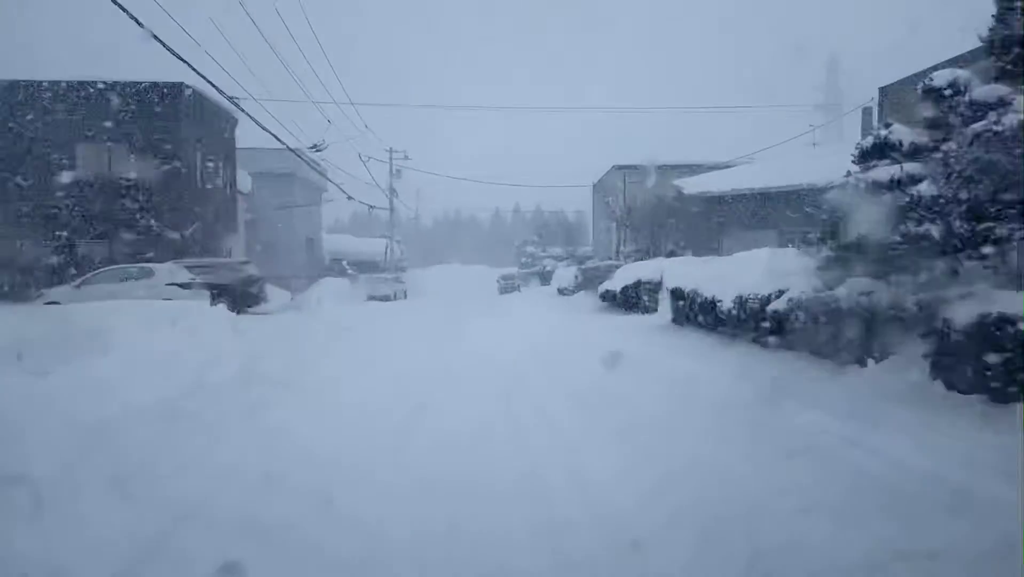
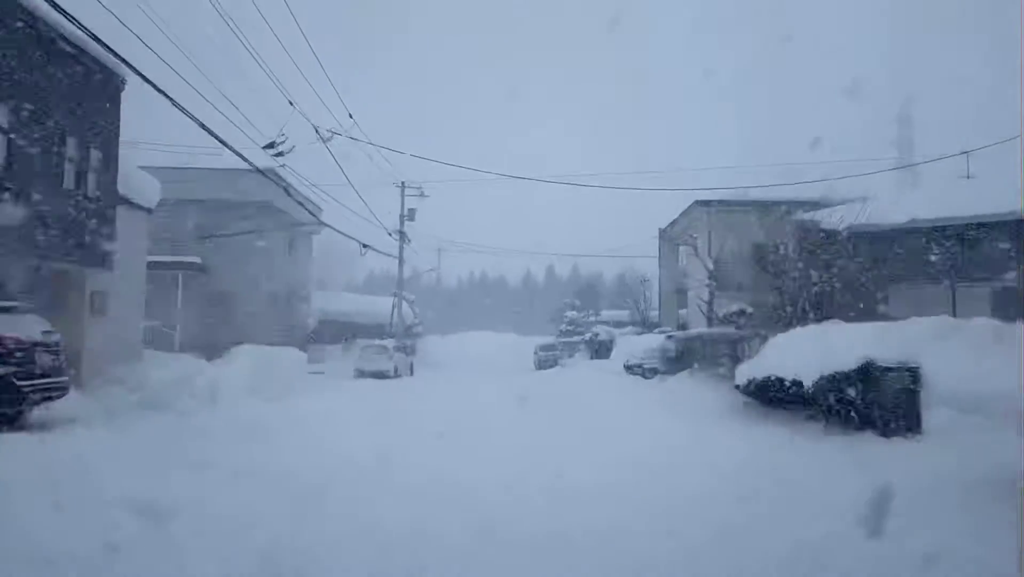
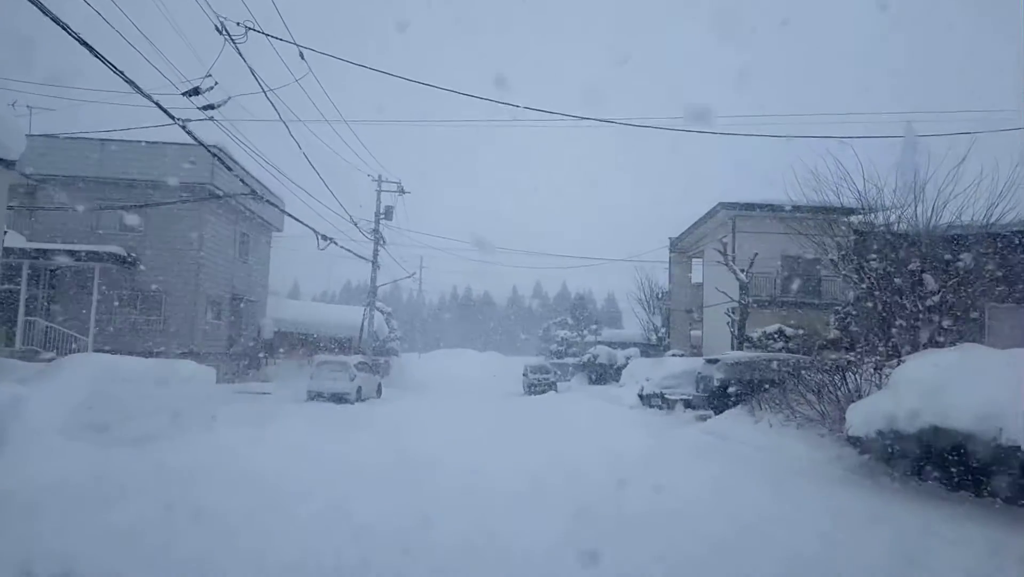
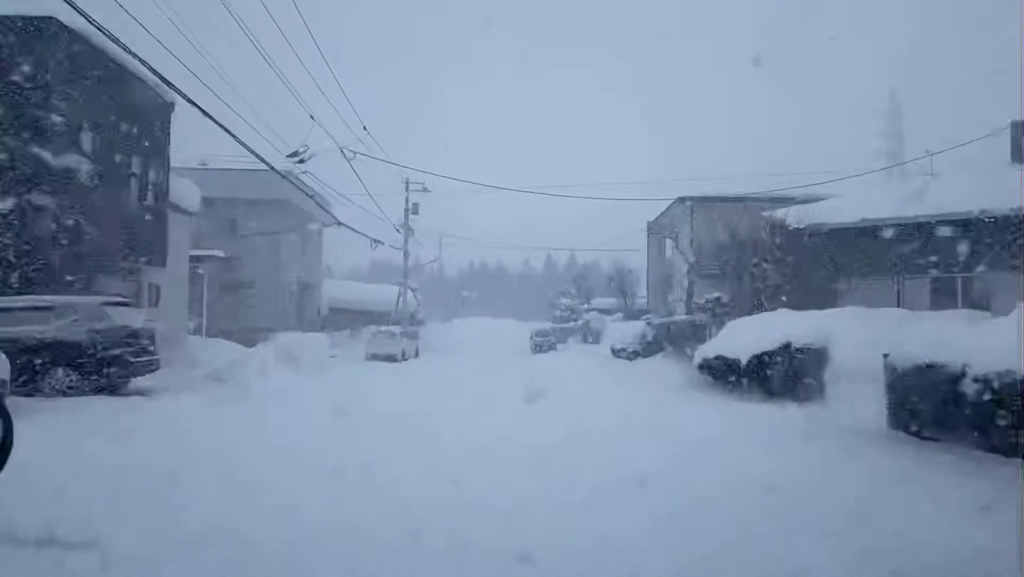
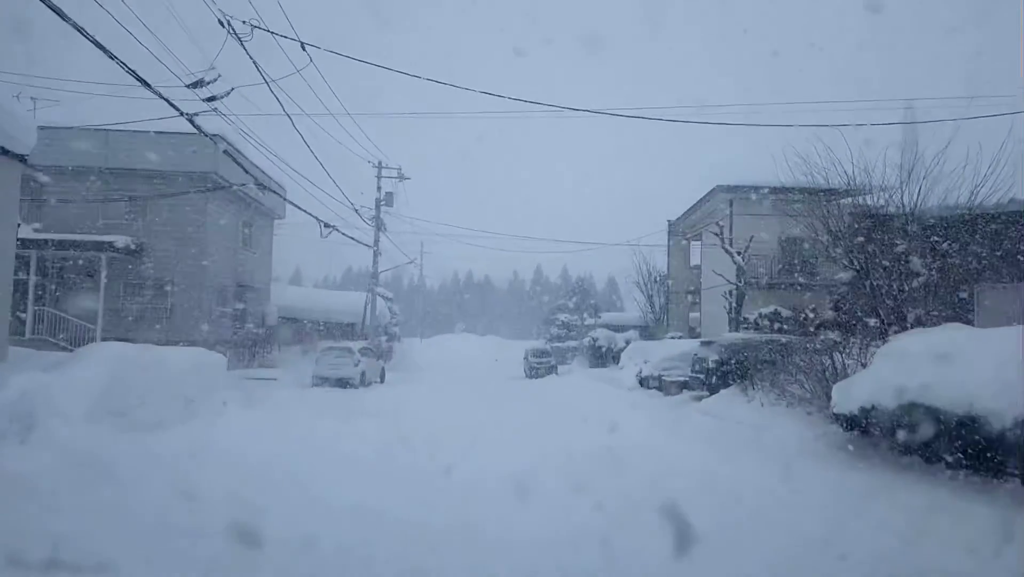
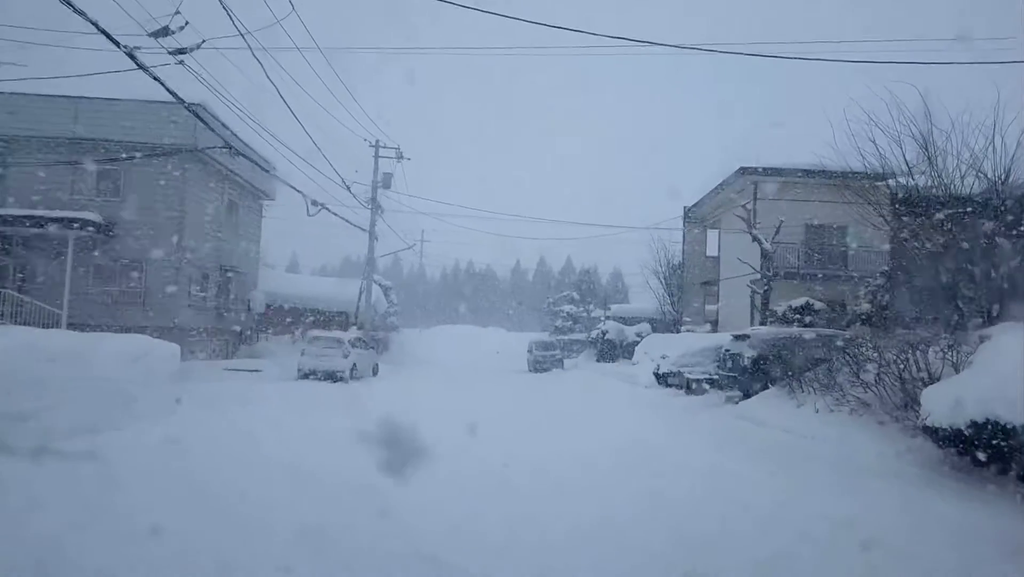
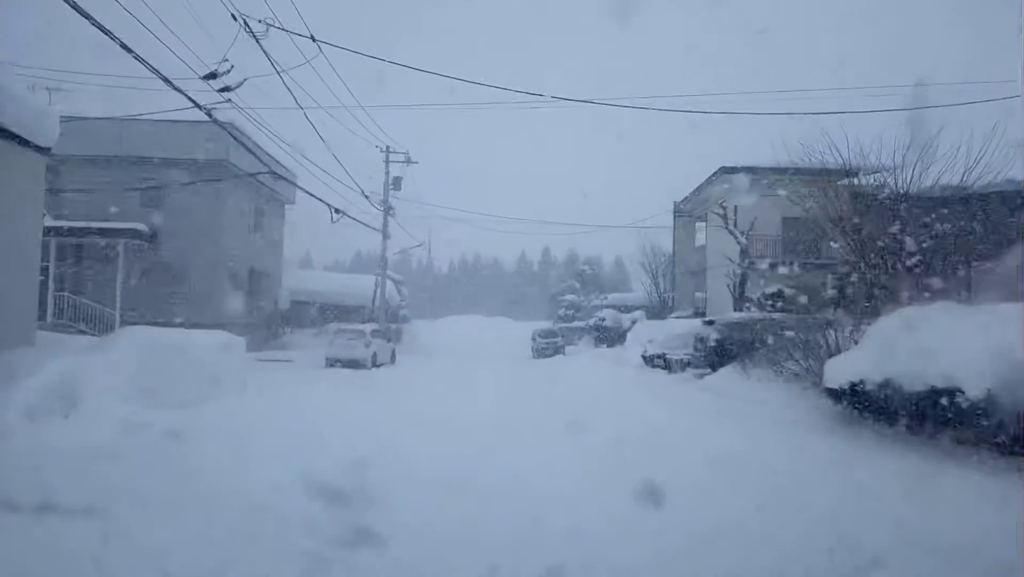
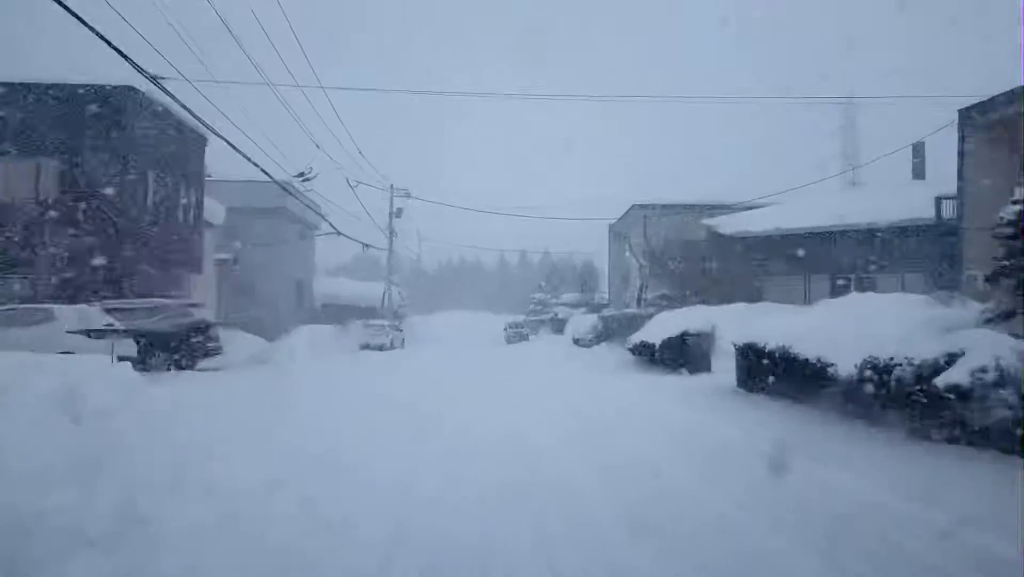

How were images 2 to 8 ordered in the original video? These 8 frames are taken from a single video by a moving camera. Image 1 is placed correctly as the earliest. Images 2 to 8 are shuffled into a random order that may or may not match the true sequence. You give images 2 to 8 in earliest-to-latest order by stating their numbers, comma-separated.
8, 4, 2, 7, 5, 3, 6
